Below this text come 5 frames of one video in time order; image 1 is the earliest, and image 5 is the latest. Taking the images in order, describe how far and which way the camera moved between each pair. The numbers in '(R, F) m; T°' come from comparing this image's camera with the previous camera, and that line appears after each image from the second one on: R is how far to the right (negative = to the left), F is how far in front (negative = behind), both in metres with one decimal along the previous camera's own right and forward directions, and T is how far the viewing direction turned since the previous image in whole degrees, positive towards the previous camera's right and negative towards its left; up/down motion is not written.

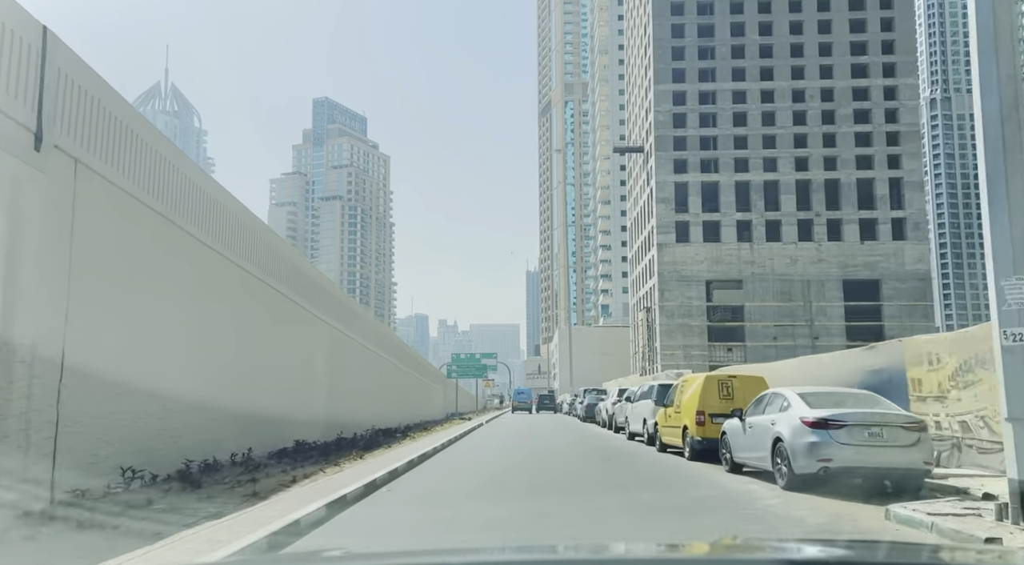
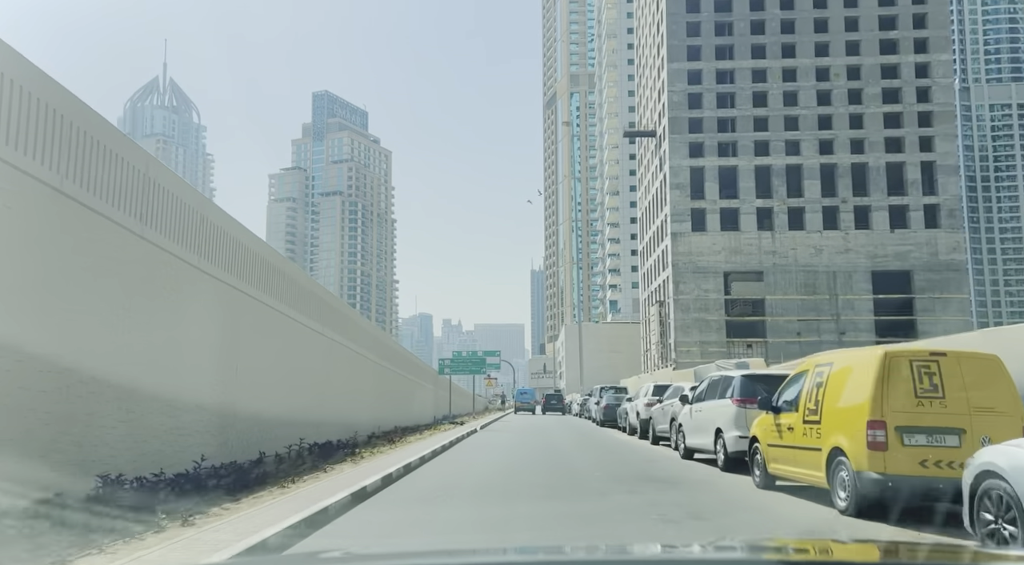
(0.0, +2.5) m; 0°
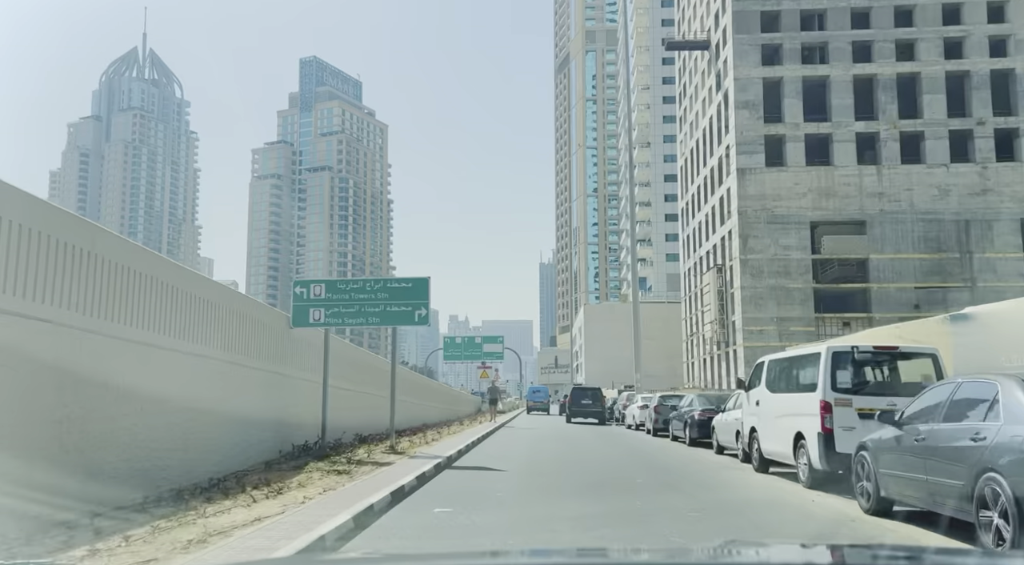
(+0.1, +9.5) m; -1°
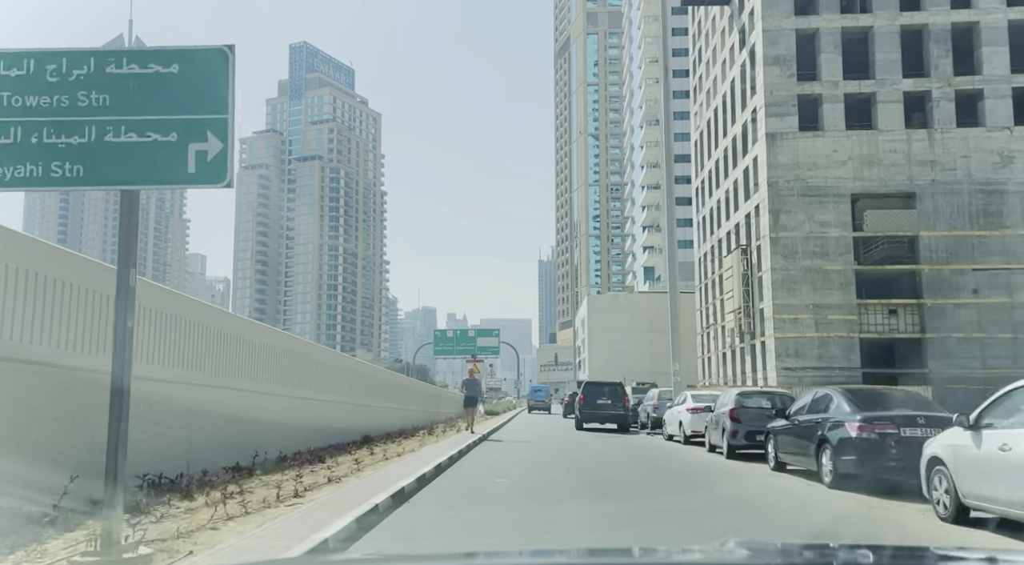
(+0.1, +3.3) m; 0°
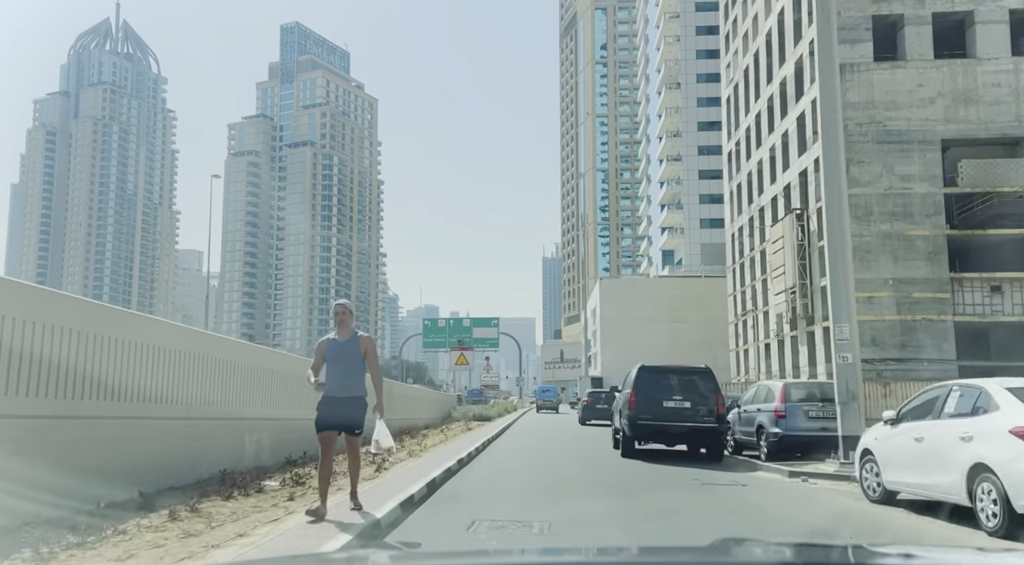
(+0.1, +4.6) m; 0°
